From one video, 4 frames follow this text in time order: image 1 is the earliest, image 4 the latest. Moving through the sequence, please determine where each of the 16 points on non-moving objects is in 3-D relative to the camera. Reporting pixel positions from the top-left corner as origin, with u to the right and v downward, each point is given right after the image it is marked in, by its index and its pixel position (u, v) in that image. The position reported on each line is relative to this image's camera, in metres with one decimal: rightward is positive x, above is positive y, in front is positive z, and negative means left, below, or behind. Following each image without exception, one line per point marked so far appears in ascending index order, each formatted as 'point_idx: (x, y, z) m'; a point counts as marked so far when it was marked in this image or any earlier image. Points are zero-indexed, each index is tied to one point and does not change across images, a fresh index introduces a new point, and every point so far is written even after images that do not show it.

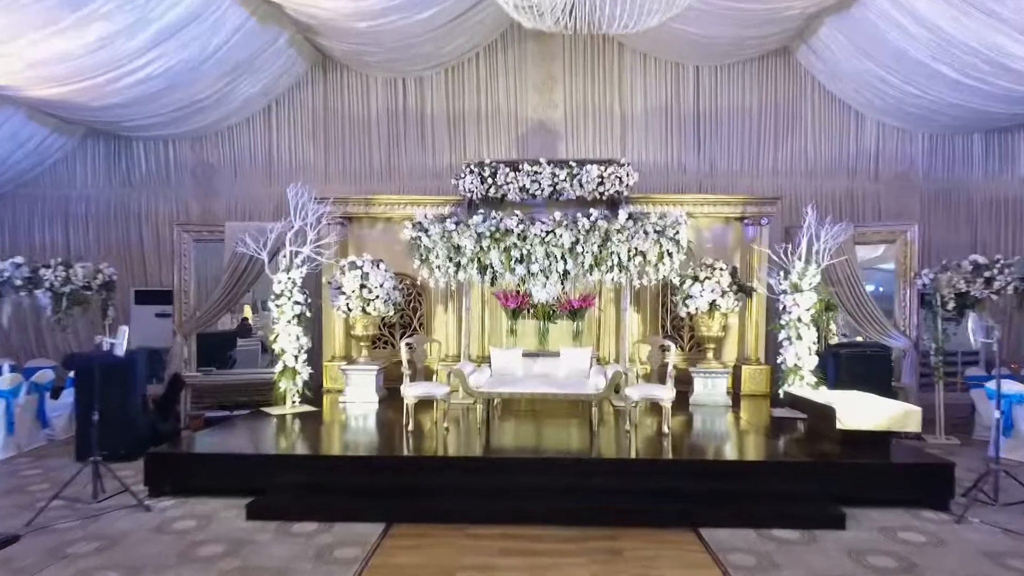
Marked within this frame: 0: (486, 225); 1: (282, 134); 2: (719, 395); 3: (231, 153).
0: (-0.3, +0.8, +7.9) m
1: (-3.9, +2.6, +10.5) m
2: (+2.7, -1.4, +8.3) m
3: (-4.8, +2.3, +10.6) m
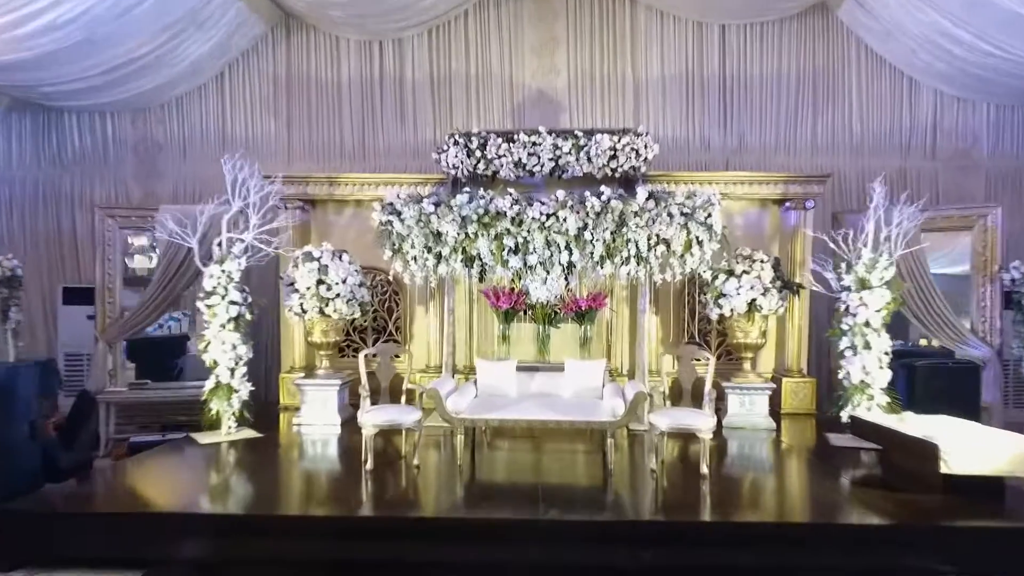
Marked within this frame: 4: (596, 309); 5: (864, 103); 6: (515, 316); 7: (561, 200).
0: (-0.4, +0.8, +6.4) m
1: (-4.0, +2.6, +9.0) m
2: (+2.7, -1.4, +6.8) m
3: (-4.9, +2.3, +9.1) m
4: (+1.0, -0.2, +7.0) m
5: (+5.0, +2.6, +8.8) m
6: (0.0, -0.3, +7.2) m
7: (+0.5, +0.9, +6.4) m
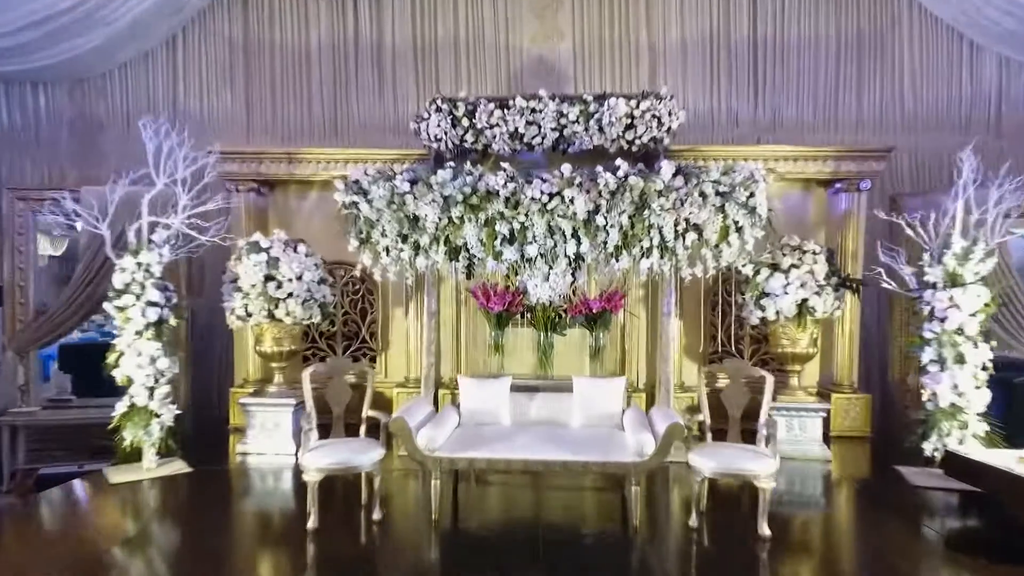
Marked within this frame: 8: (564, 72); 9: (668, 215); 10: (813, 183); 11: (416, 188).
0: (-0.5, +0.9, +5.2) m
1: (-4.0, +2.7, +7.8) m
2: (+2.6, -1.4, +5.5) m
3: (-4.9, +2.3, +7.8) m
4: (+0.9, -0.2, +5.8) m
5: (+4.9, +2.6, +7.6) m
6: (0.0, -0.3, +5.9) m
7: (+0.4, +0.9, +5.1) m
8: (+0.6, +2.7, +7.7) m
9: (+1.3, +0.6, +5.0) m
10: (+3.1, +1.1, +6.4) m
11: (-0.8, +0.8, +5.2) m
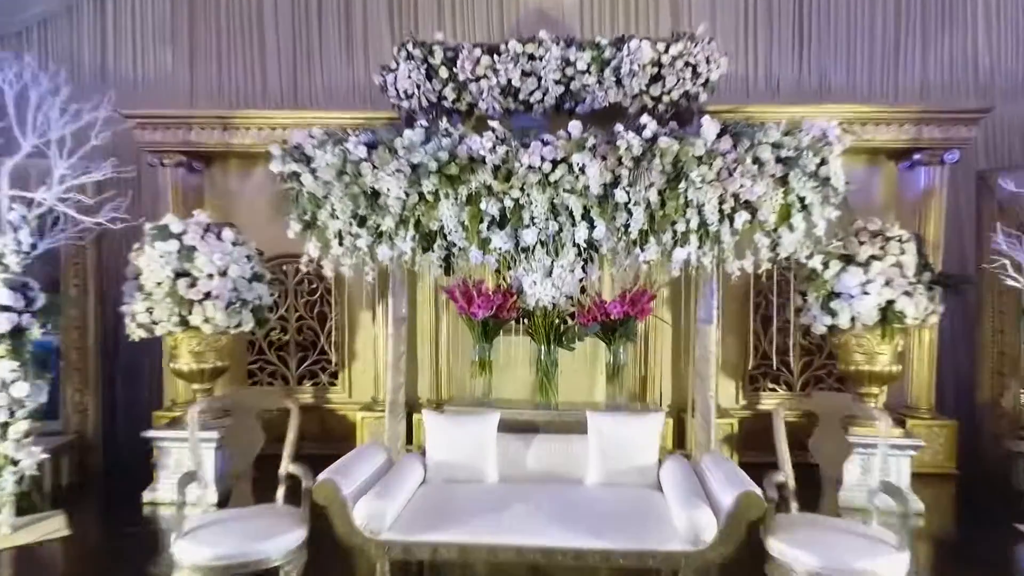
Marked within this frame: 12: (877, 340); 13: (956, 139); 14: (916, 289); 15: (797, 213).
0: (-0.5, +0.9, +3.9) m
1: (-4.1, +2.7, +6.5) m
2: (+2.6, -1.4, +4.3) m
3: (-5.0, +2.4, +6.6) m
4: (+0.9, -0.2, +4.5) m
5: (+4.9, +2.7, +6.3) m
6: (-0.1, -0.3, +4.6) m
7: (+0.4, +0.9, +3.8) m
8: (+0.6, +2.7, +6.4) m
9: (+1.2, +0.6, +3.7) m
10: (+3.0, +1.1, +5.1) m
11: (-0.9, +0.9, +4.0) m
12: (+2.4, -0.3, +4.2) m
13: (+3.3, +1.1, +4.7) m
14: (+2.6, 0.0, +4.0) m
15: (+1.8, +0.5, +3.9) m
